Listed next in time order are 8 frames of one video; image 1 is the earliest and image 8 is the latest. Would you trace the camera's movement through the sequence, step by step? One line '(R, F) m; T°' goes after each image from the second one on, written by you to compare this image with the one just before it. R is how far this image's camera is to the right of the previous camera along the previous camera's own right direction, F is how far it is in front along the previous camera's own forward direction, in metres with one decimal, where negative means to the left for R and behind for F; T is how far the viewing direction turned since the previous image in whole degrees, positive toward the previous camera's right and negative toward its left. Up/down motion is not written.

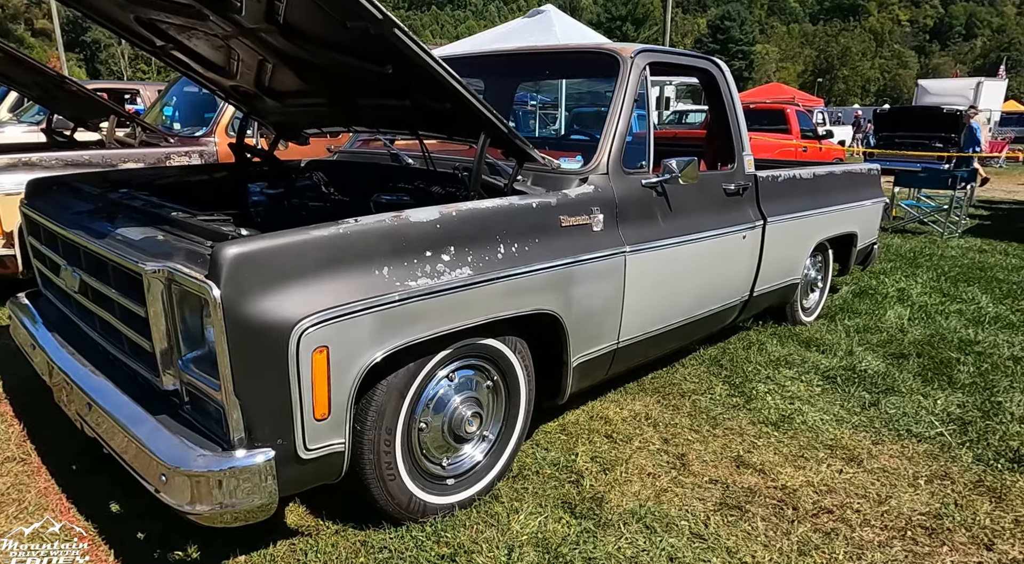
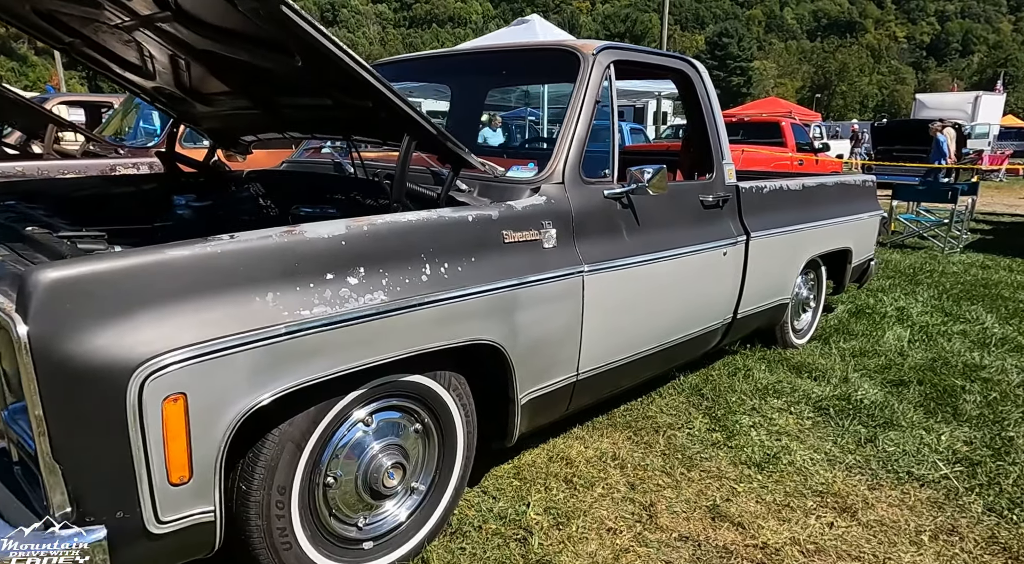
(+0.2, +0.4) m; 0°
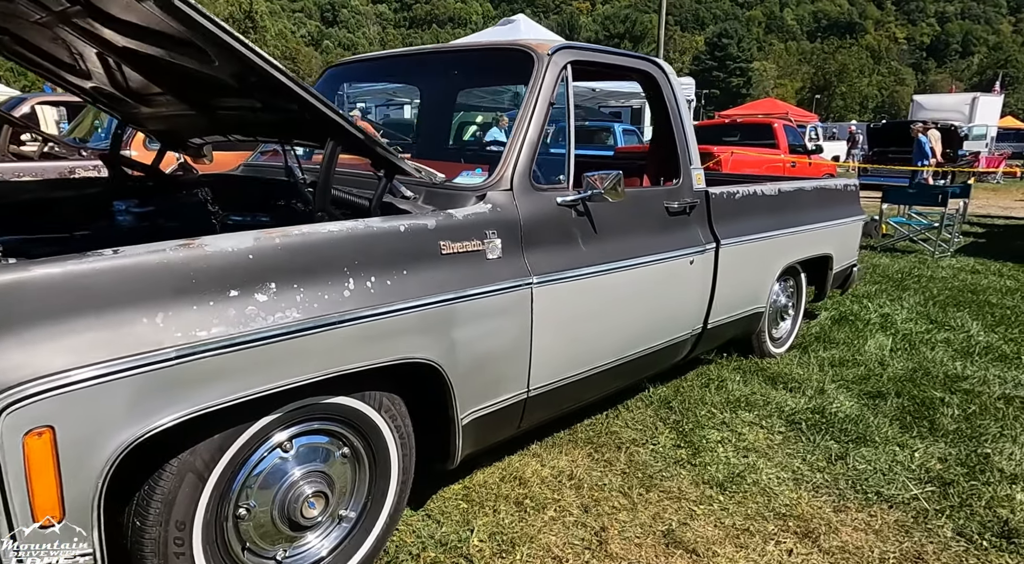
(+0.2, +0.1) m; 0°
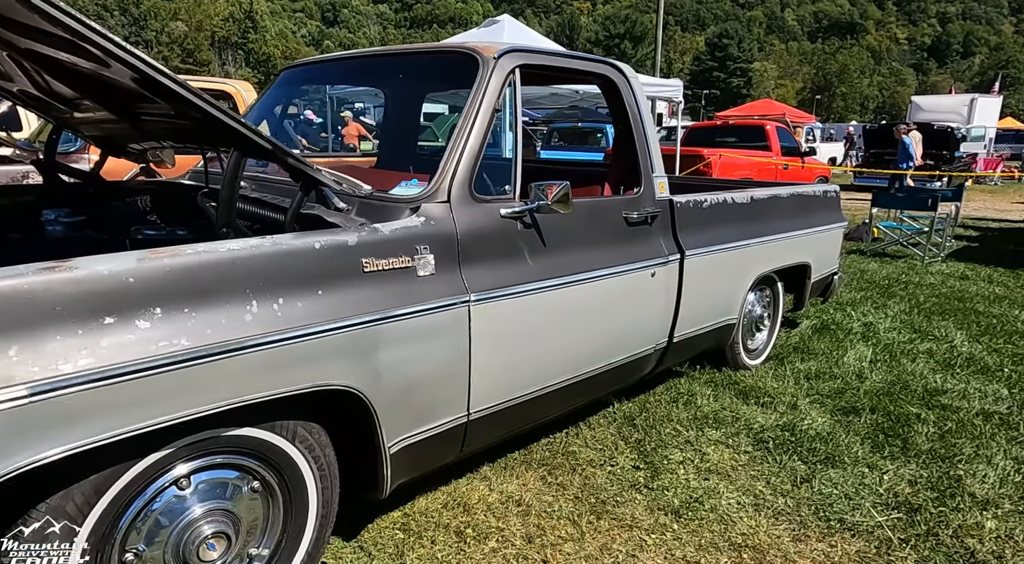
(+0.2, +0.2) m; 0°
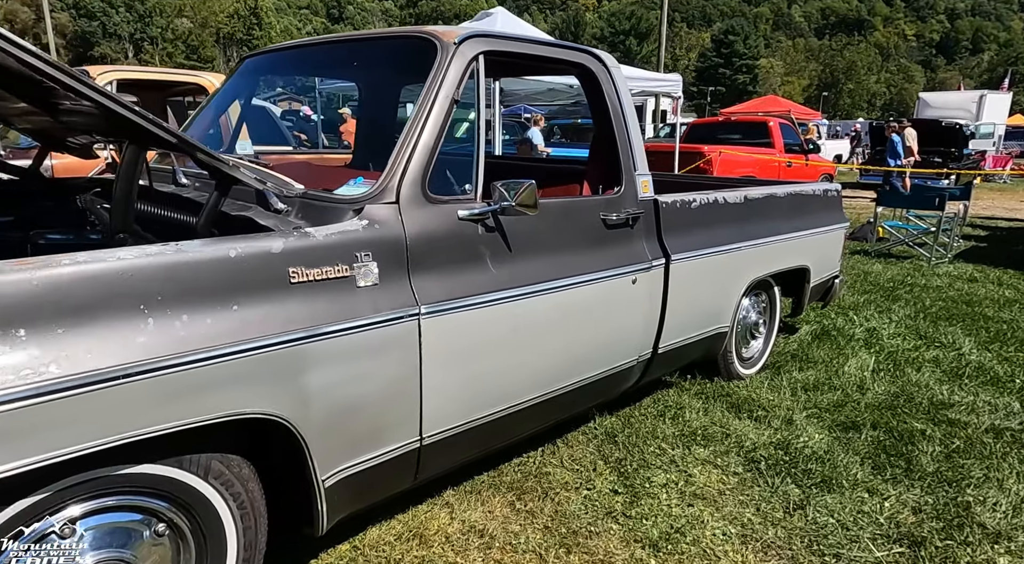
(+0.2, +0.3) m; 0°
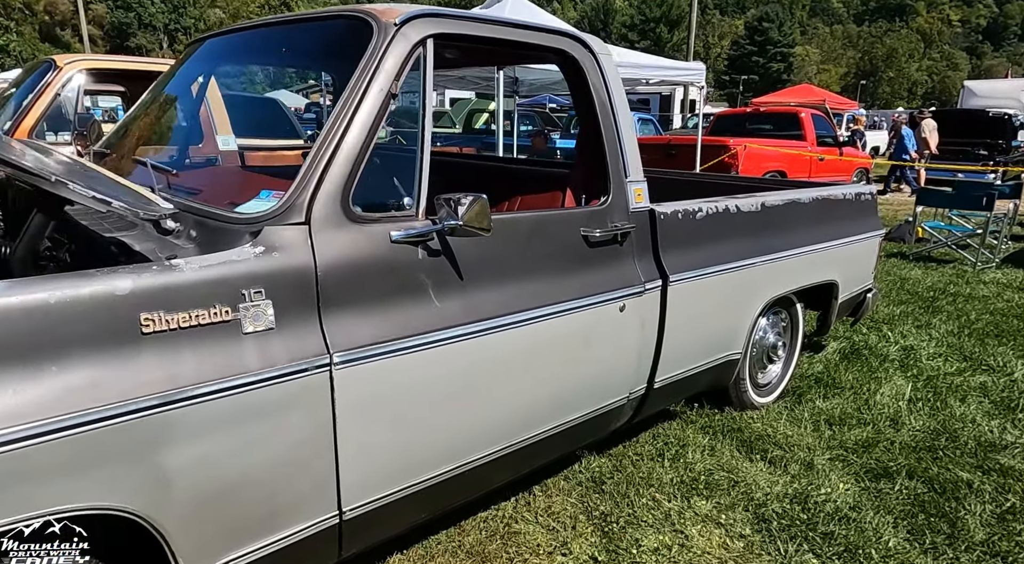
(+0.2, +0.5) m; -2°
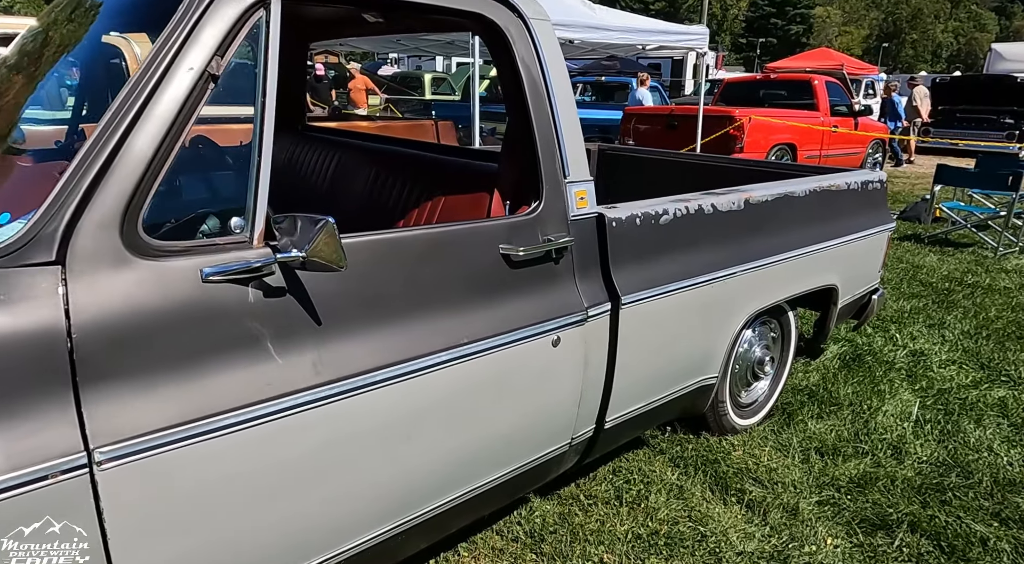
(+0.3, +0.5) m; -1°
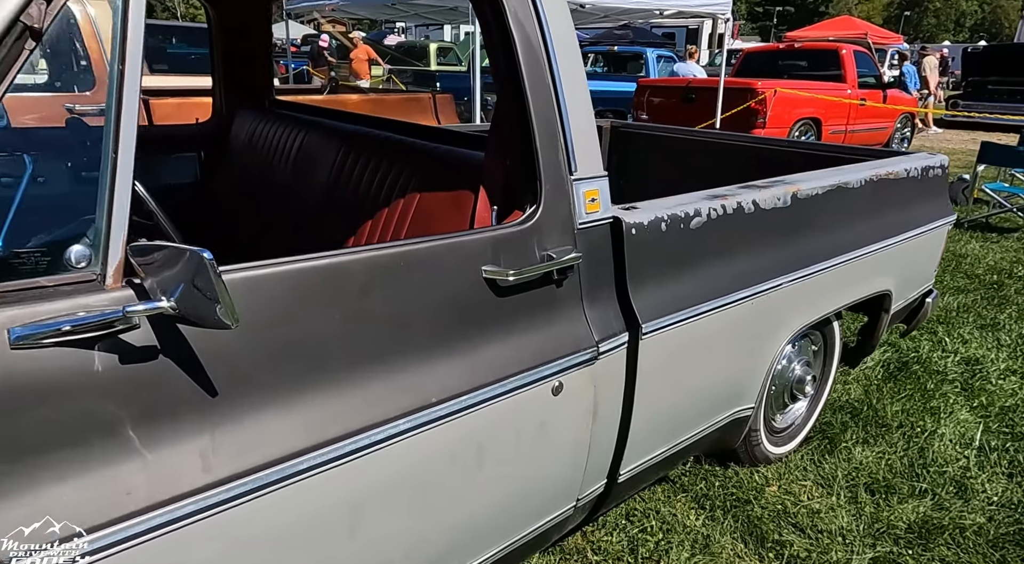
(0.0, +0.5) m; -1°
